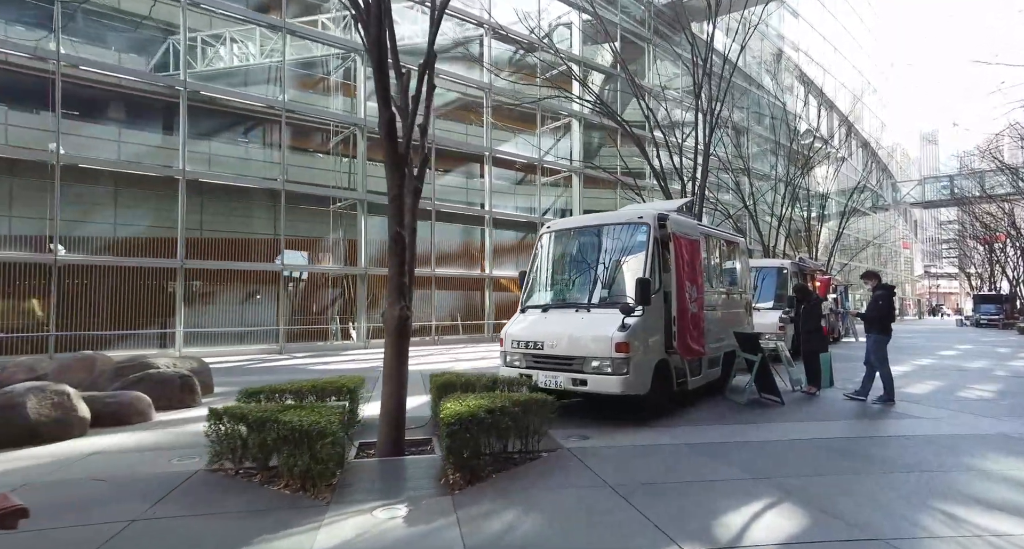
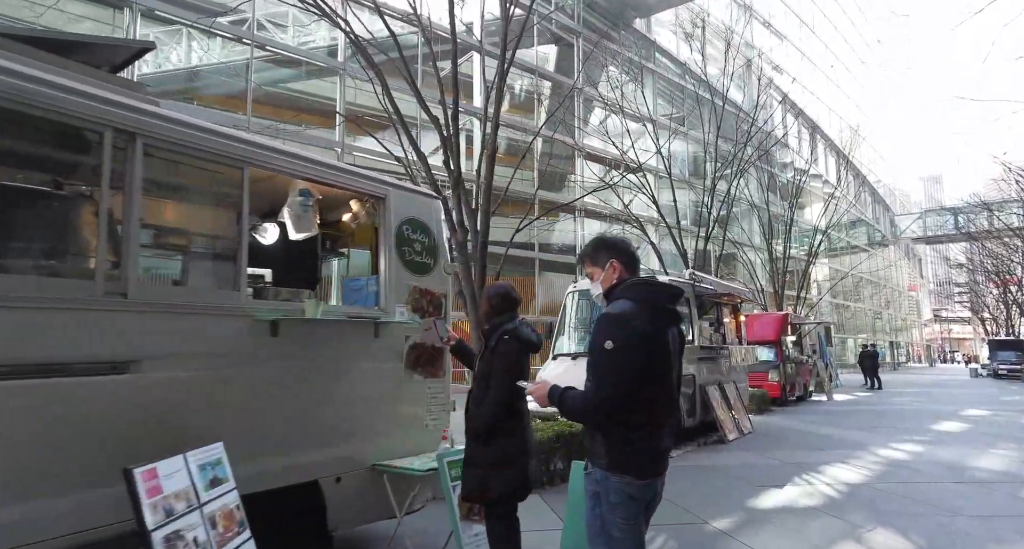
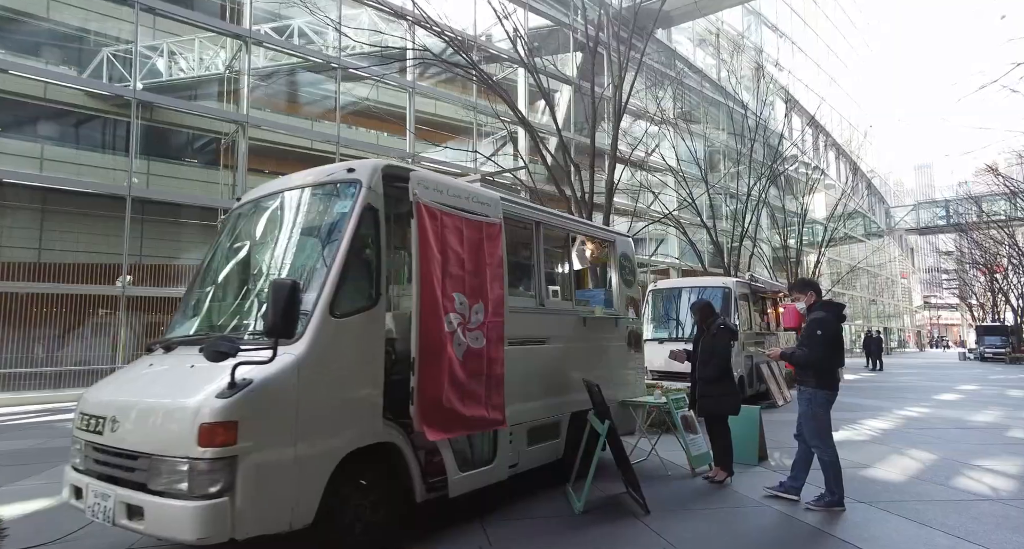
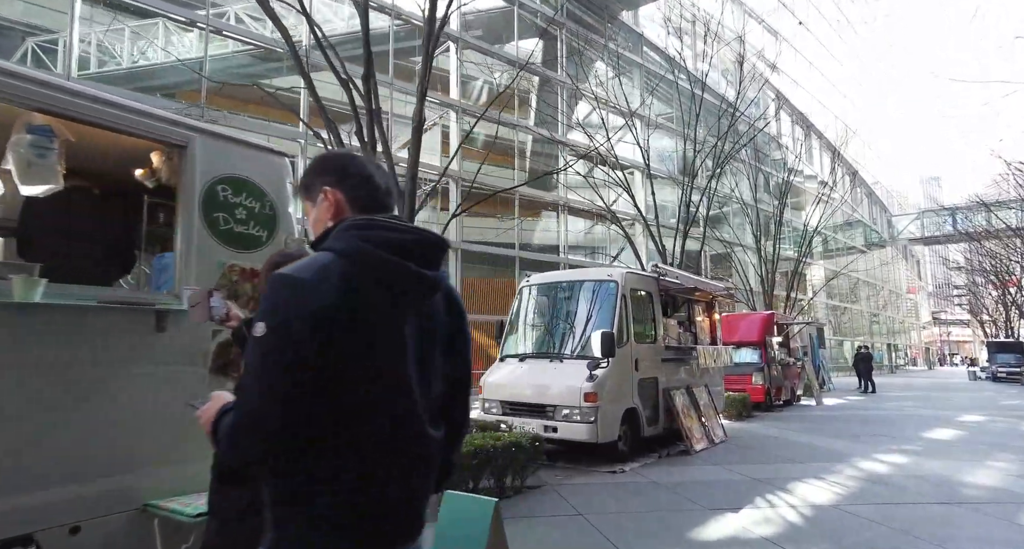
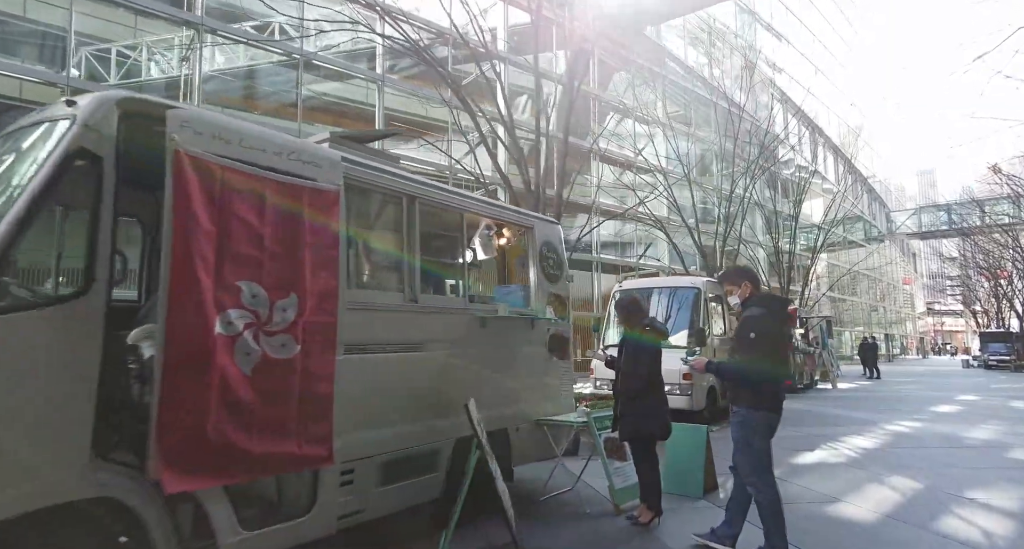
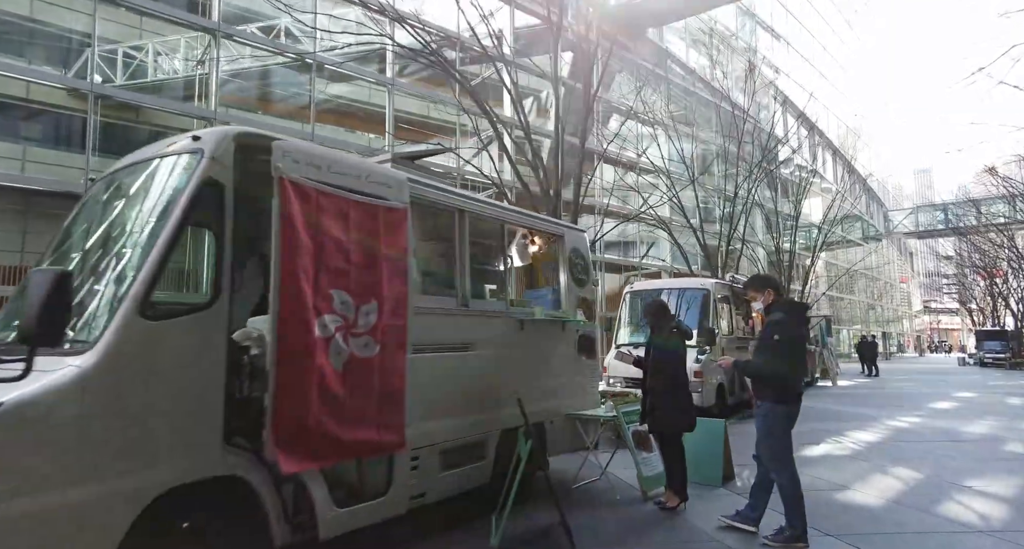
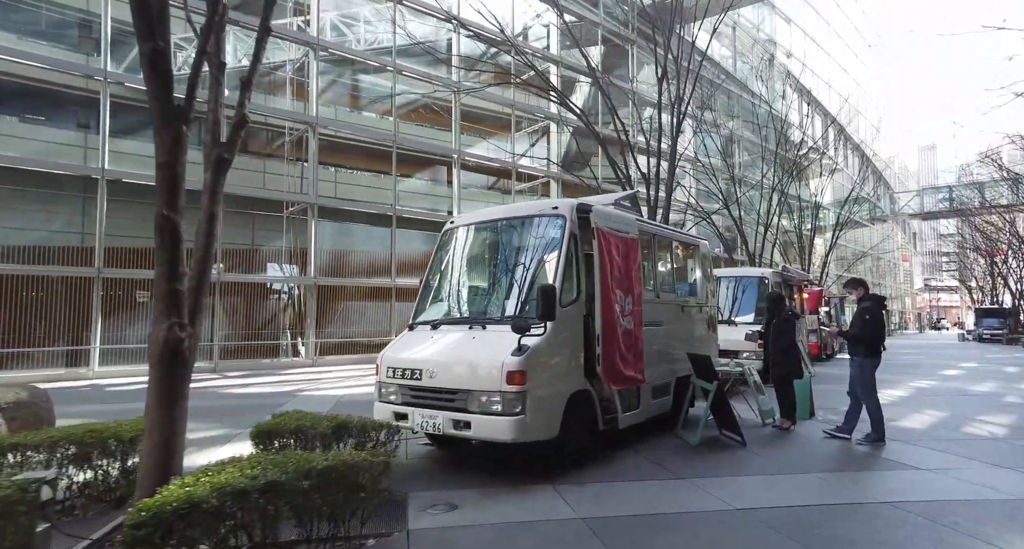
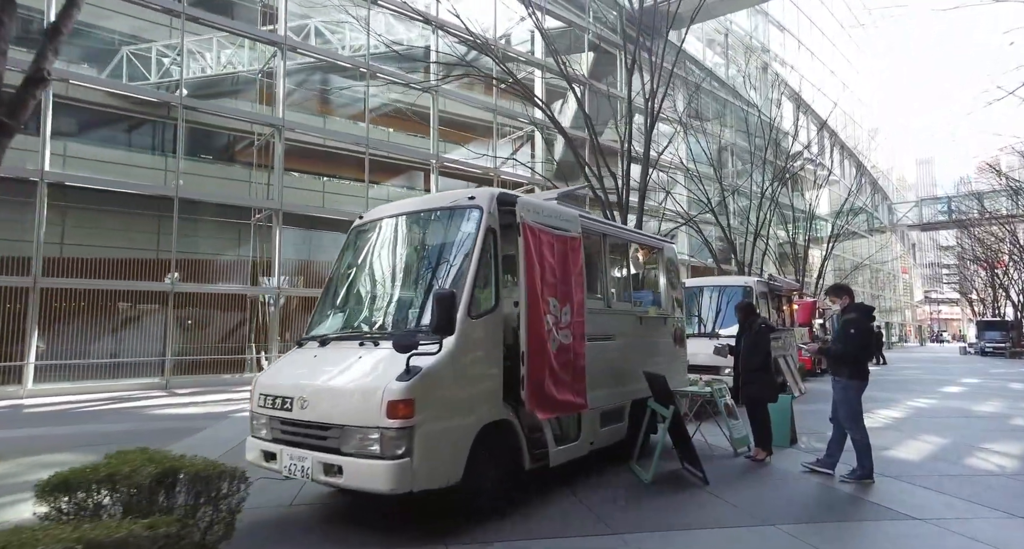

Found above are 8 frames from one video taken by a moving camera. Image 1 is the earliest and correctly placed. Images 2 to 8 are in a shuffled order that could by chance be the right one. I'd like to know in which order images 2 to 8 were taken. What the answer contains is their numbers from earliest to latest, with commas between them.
7, 8, 3, 6, 5, 2, 4
